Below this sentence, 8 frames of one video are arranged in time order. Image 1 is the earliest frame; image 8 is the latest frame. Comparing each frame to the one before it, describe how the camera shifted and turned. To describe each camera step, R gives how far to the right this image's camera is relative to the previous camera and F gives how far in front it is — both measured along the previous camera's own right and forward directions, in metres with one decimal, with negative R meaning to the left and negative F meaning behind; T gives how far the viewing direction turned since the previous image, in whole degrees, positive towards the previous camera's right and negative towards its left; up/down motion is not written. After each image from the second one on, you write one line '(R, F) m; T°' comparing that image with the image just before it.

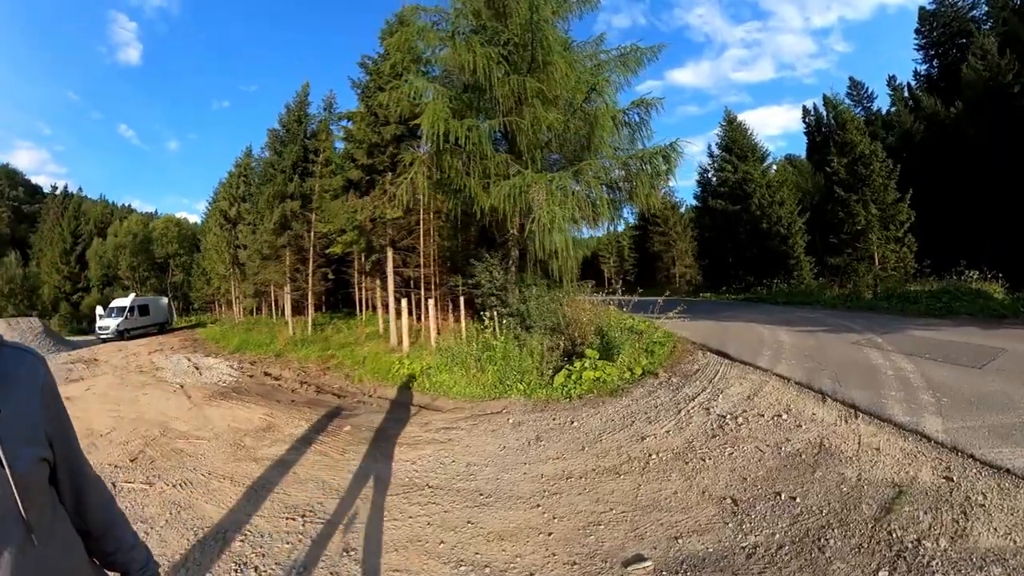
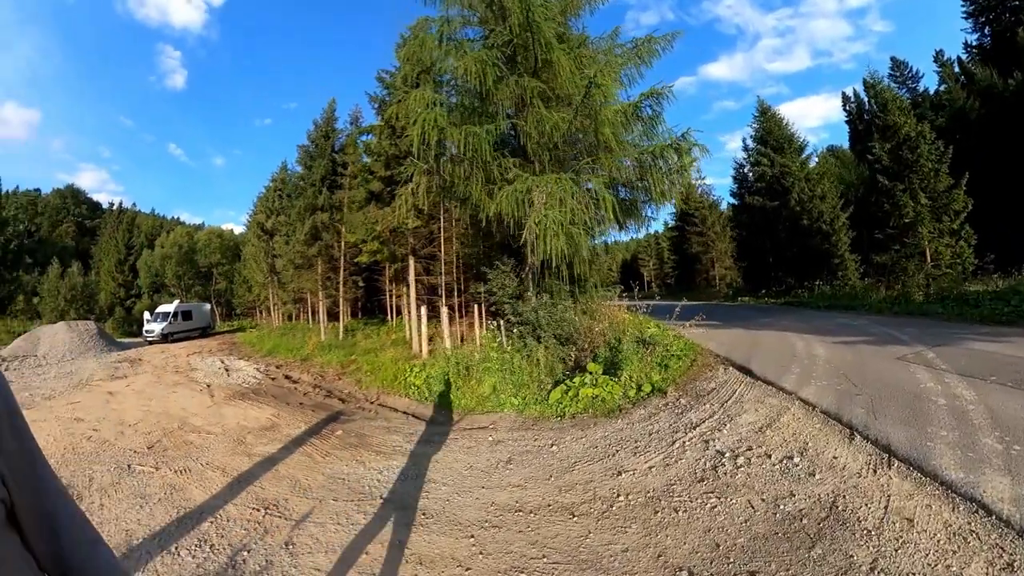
(+1.0, +0.7) m; -6°
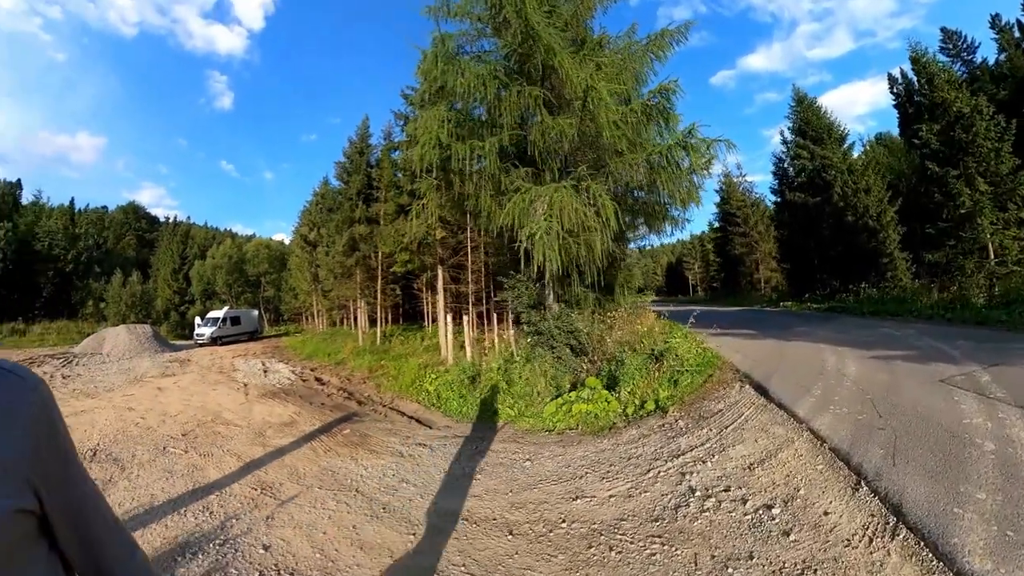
(+1.1, +0.6) m; -6°
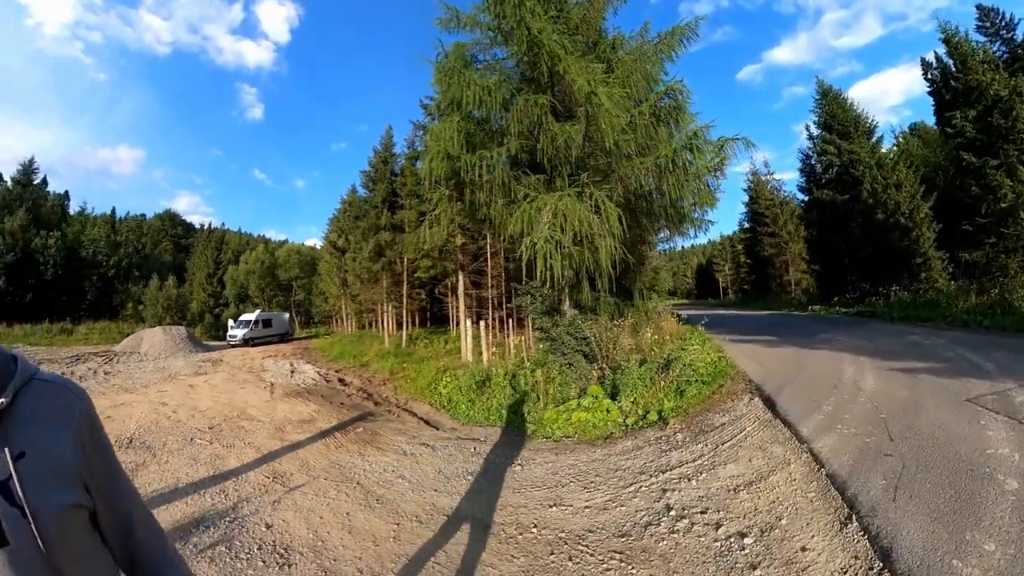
(+0.6, +0.3) m; -4°
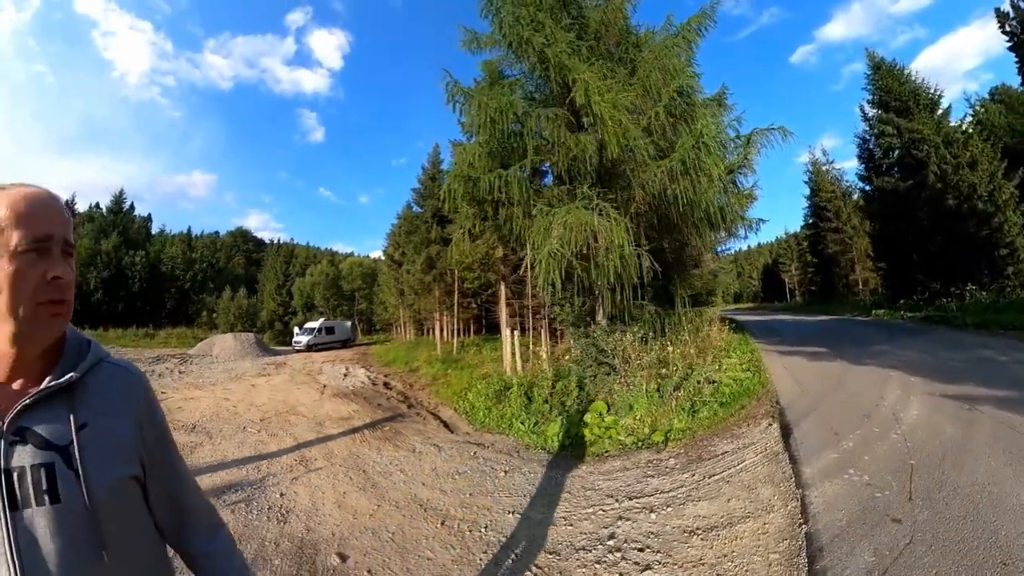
(+1.2, +0.7) m; -7°
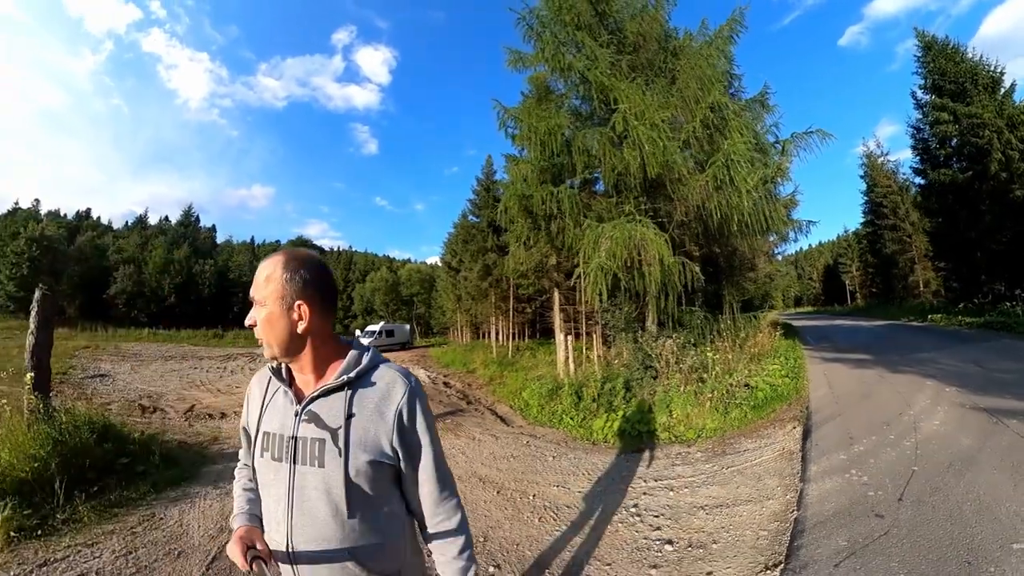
(+0.1, -0.6) m; -5°
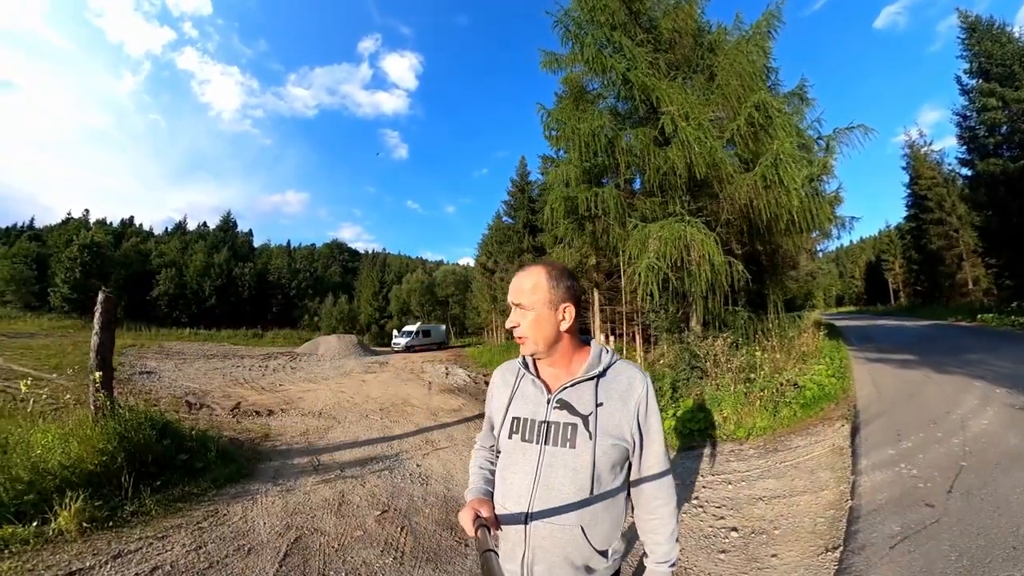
(-0.4, -0.4) m; -3°
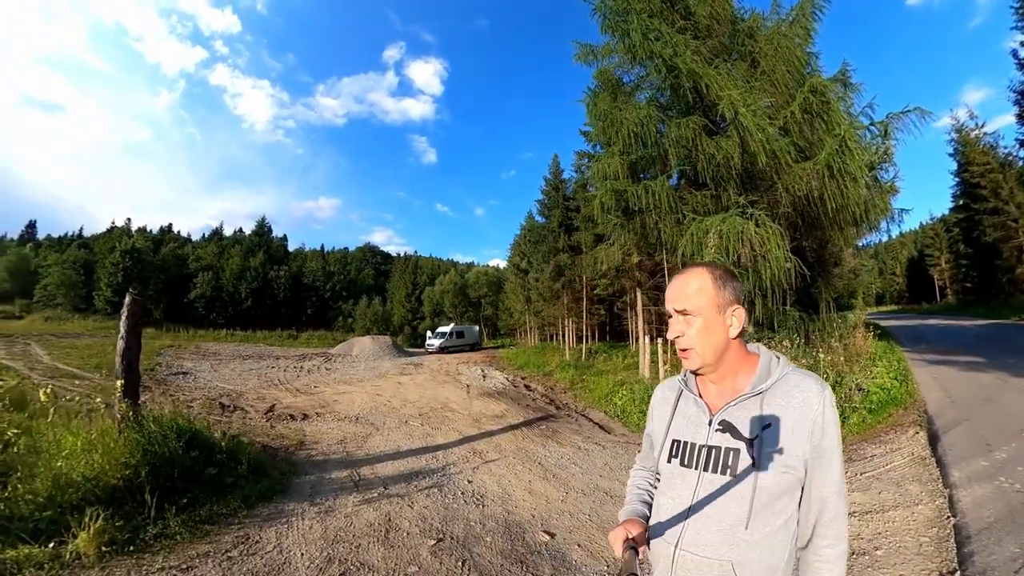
(-0.5, 0.0) m; -3°
